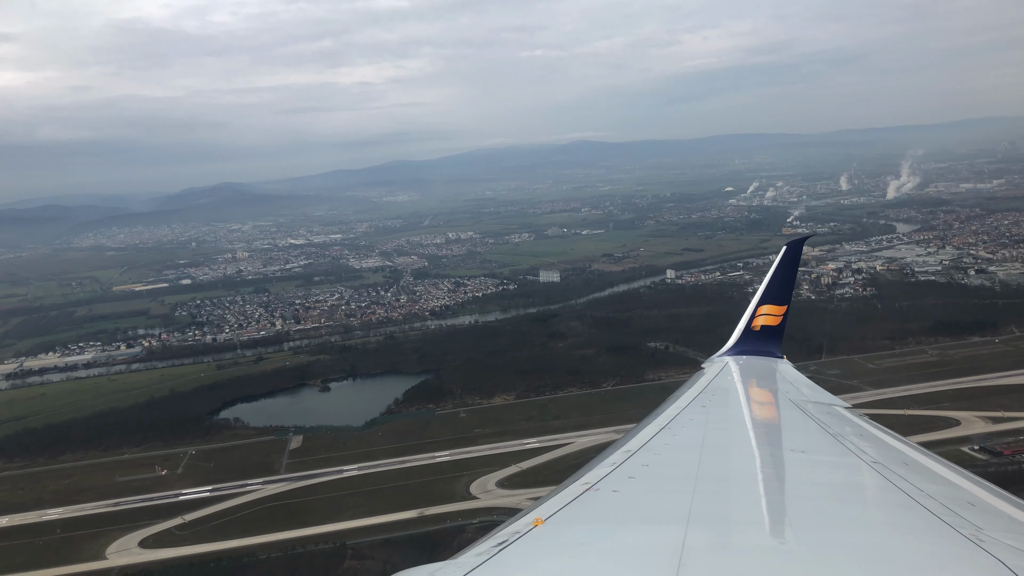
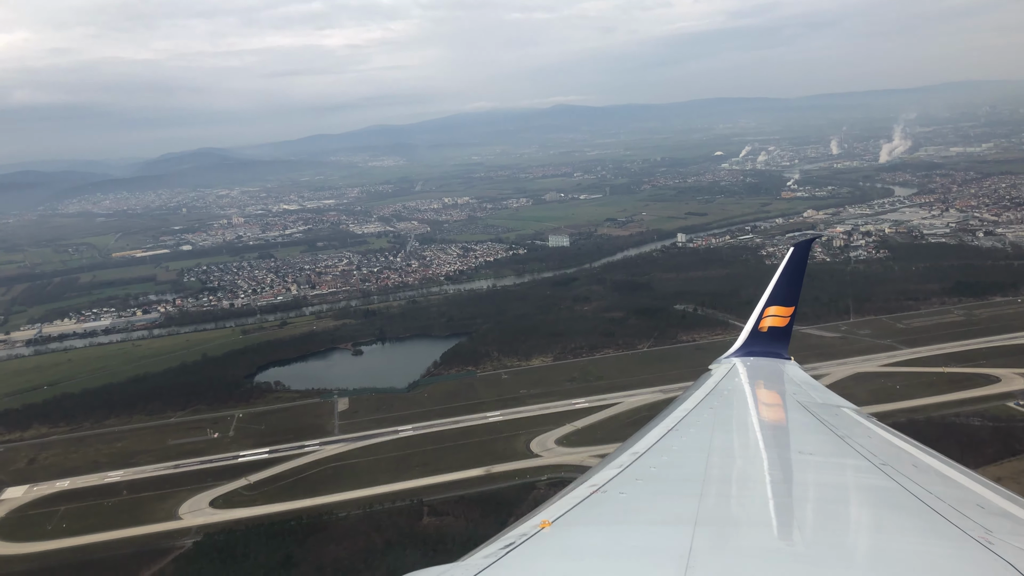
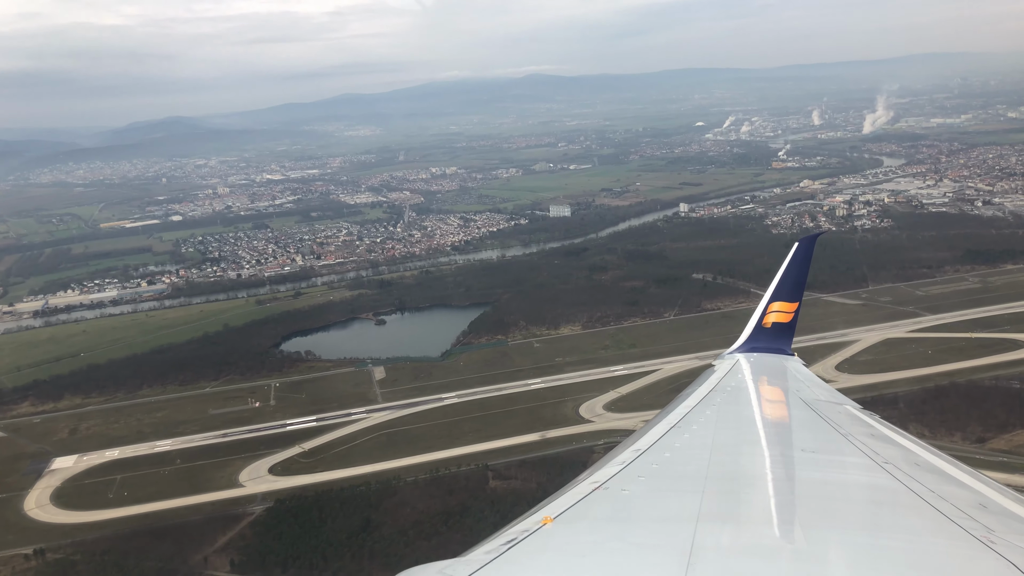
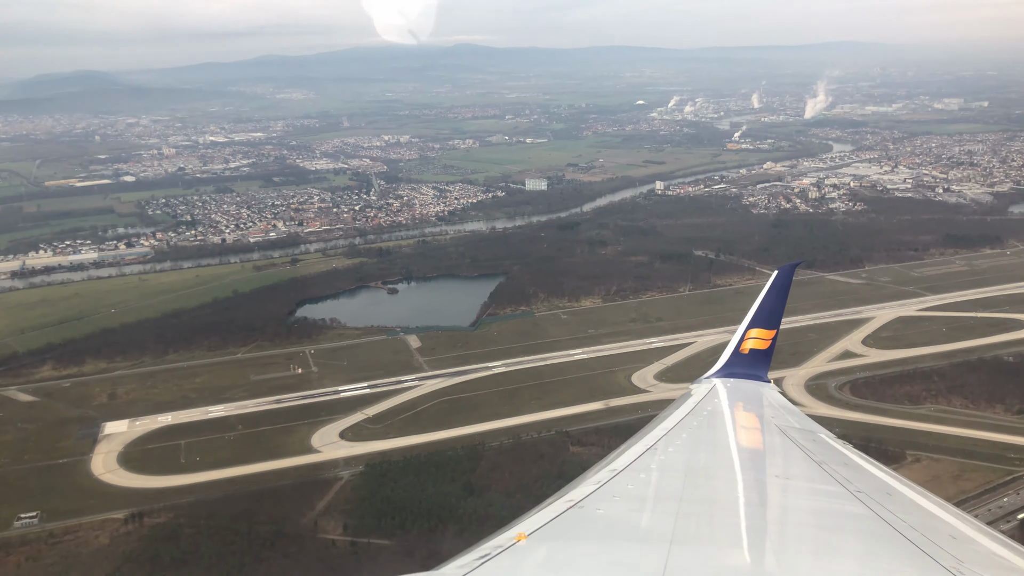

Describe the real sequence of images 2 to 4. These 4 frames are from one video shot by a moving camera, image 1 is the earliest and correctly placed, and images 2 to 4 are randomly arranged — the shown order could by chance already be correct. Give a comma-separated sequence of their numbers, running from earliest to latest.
2, 3, 4
